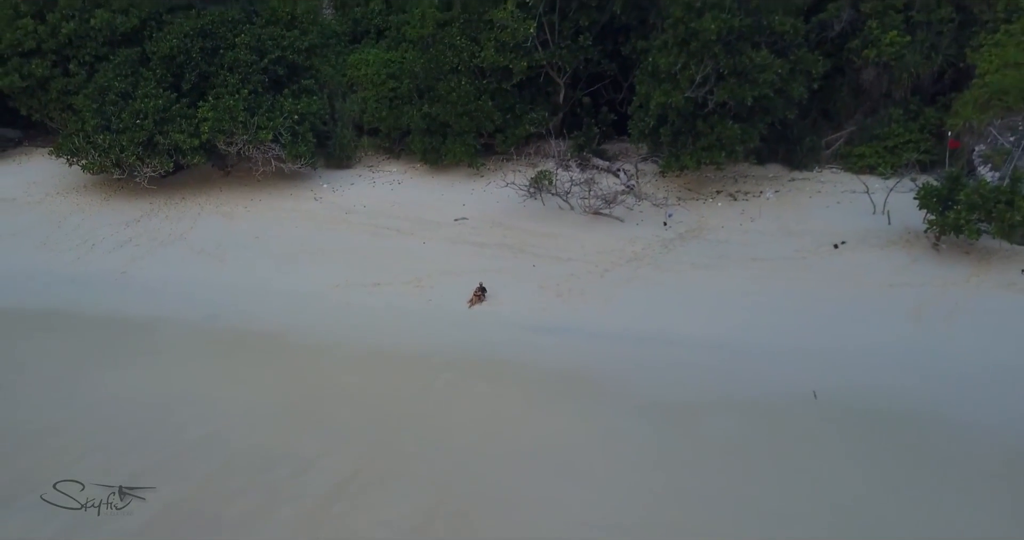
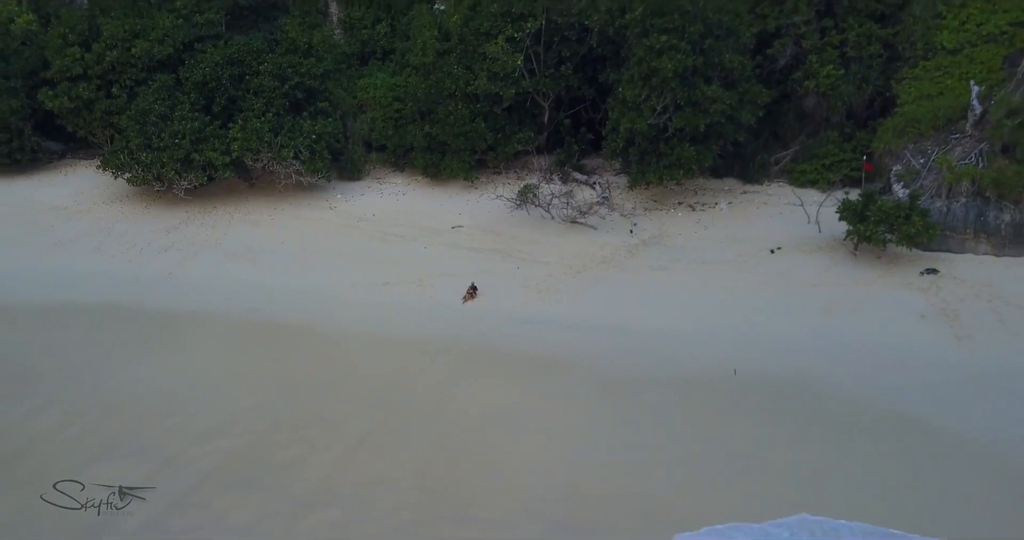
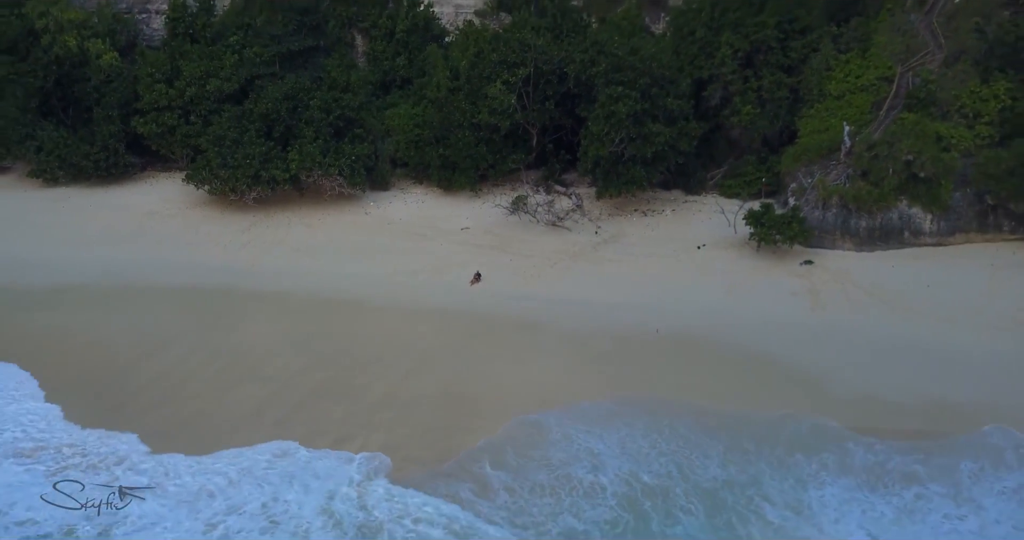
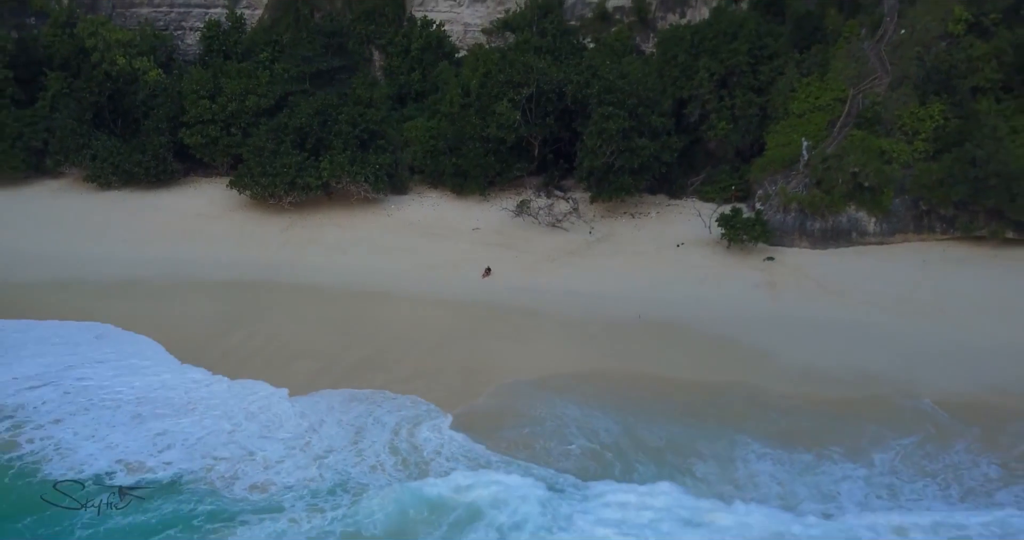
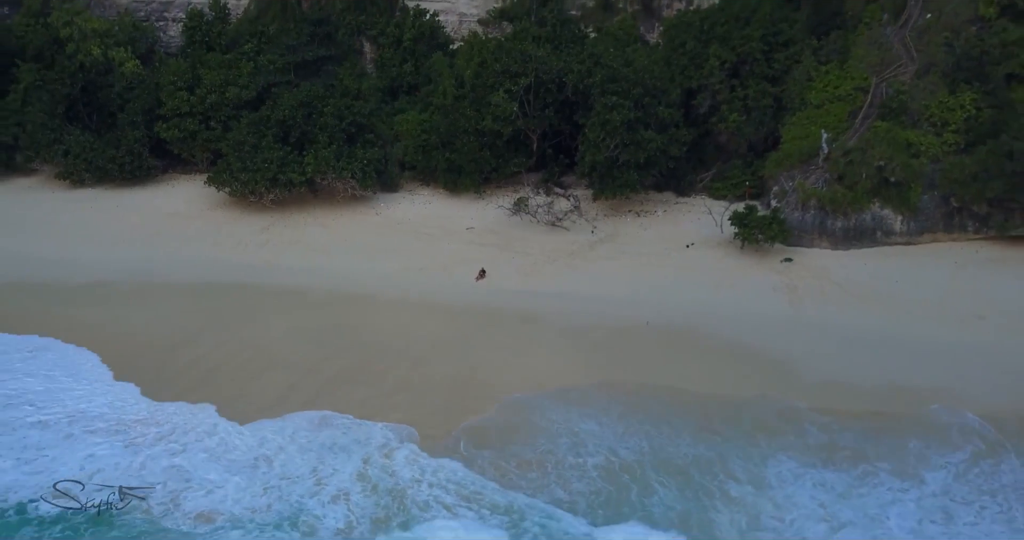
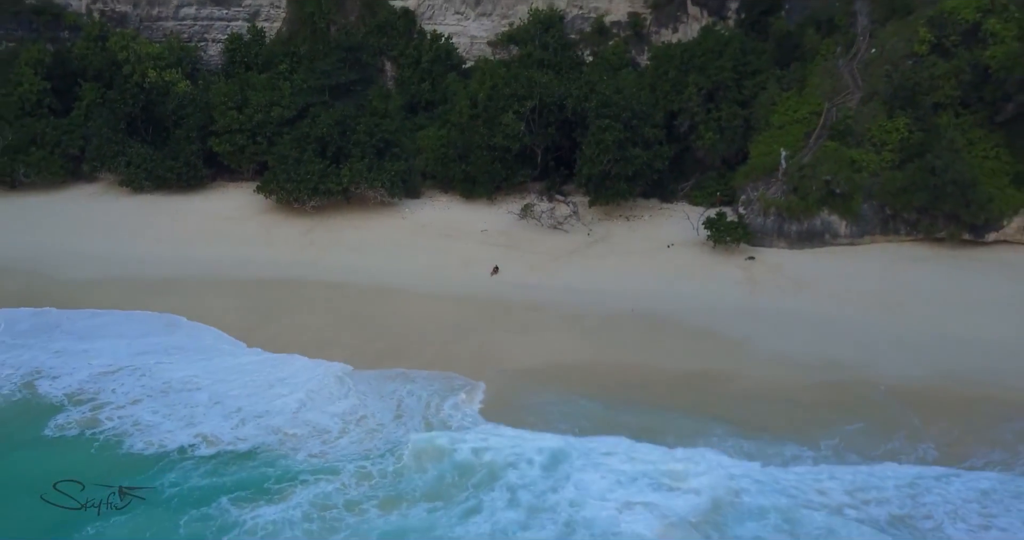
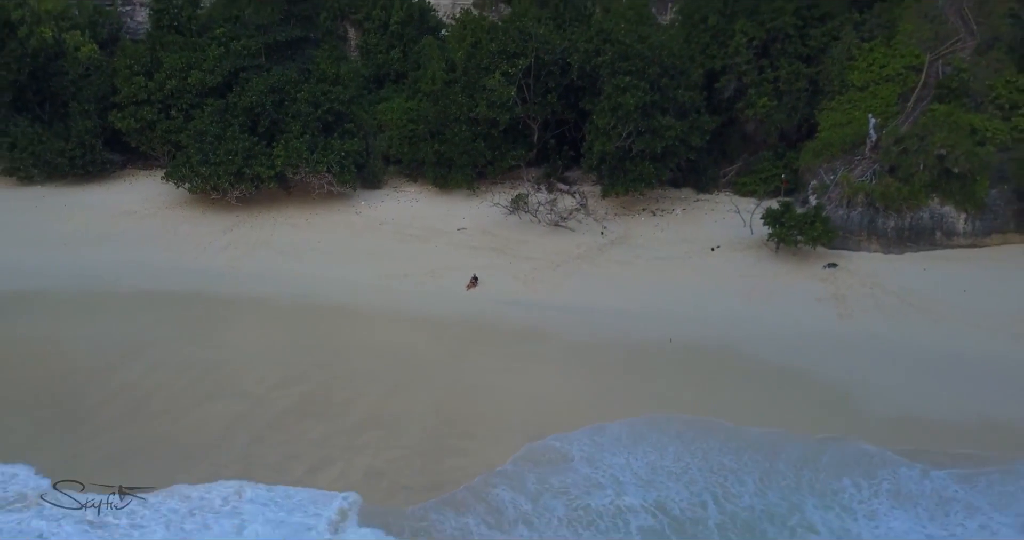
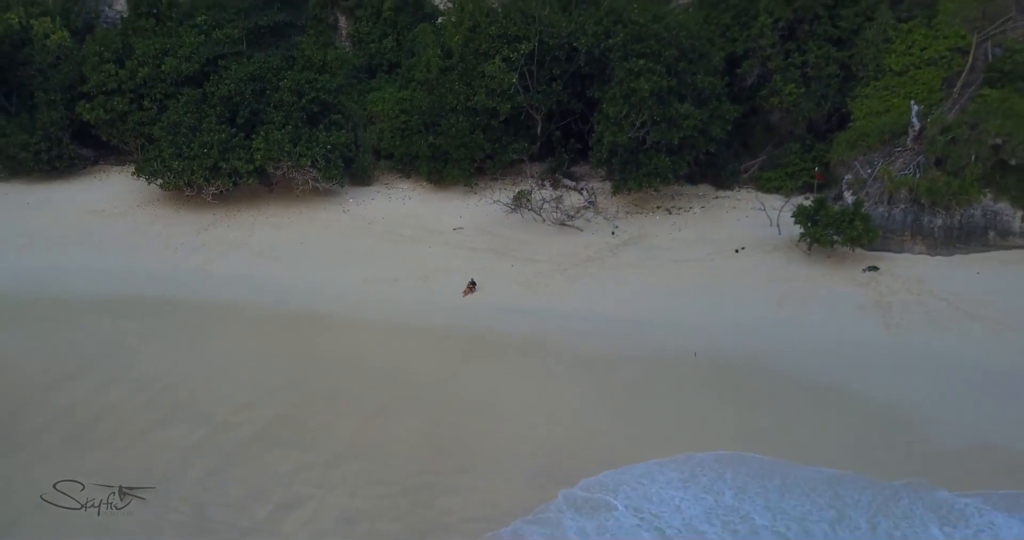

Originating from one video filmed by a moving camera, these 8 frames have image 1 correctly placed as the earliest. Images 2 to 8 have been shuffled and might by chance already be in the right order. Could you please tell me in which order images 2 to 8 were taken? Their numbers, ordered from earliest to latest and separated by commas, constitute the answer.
2, 8, 7, 3, 5, 4, 6
